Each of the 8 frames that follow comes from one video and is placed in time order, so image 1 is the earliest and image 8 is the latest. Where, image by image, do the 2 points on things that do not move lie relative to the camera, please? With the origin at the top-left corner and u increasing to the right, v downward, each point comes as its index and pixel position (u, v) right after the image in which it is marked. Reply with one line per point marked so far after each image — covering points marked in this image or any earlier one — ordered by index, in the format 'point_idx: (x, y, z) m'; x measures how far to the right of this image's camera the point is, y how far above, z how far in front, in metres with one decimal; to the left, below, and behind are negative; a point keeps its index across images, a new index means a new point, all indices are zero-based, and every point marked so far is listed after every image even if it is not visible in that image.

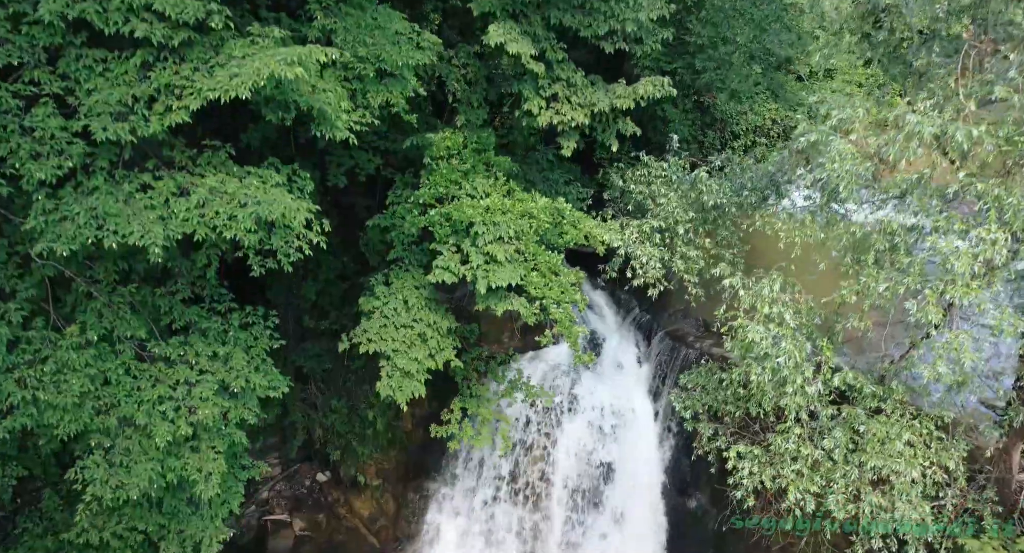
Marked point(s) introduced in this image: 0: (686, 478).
0: (+3.1, -3.6, +11.6) m
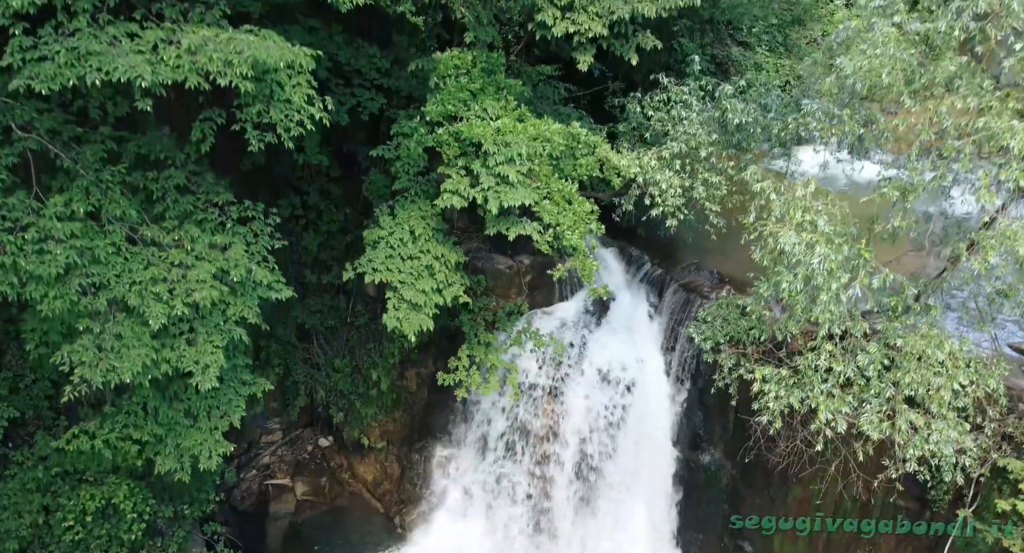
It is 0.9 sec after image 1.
0: (+3.3, -2.7, +11.3) m
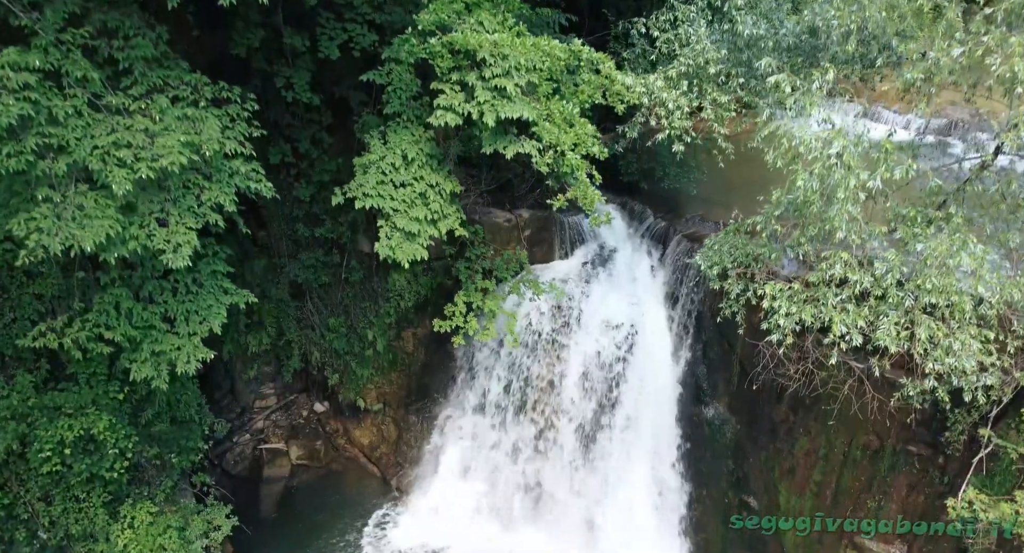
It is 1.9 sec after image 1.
0: (+3.2, -1.8, +11.0) m
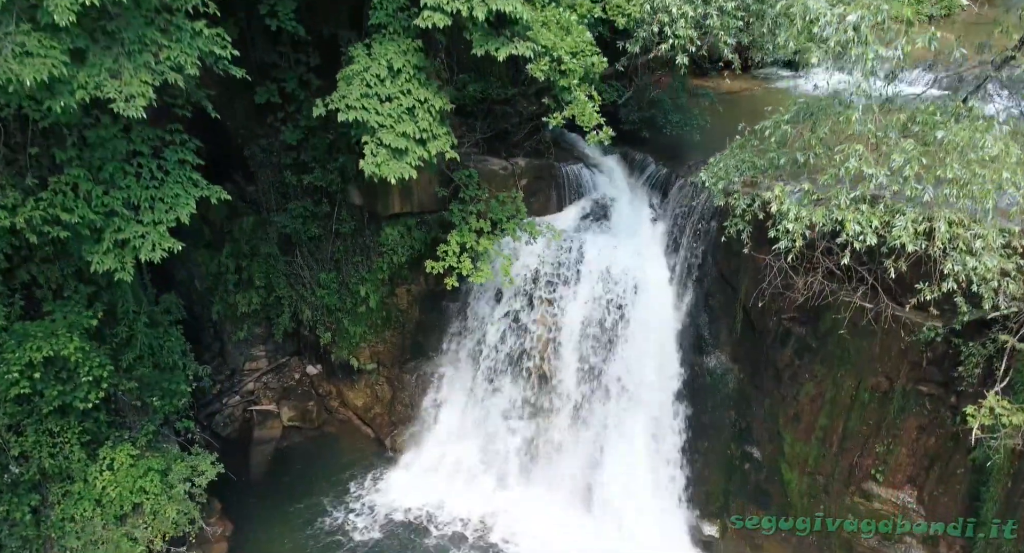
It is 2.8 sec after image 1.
0: (+3.2, -1.0, +10.6) m
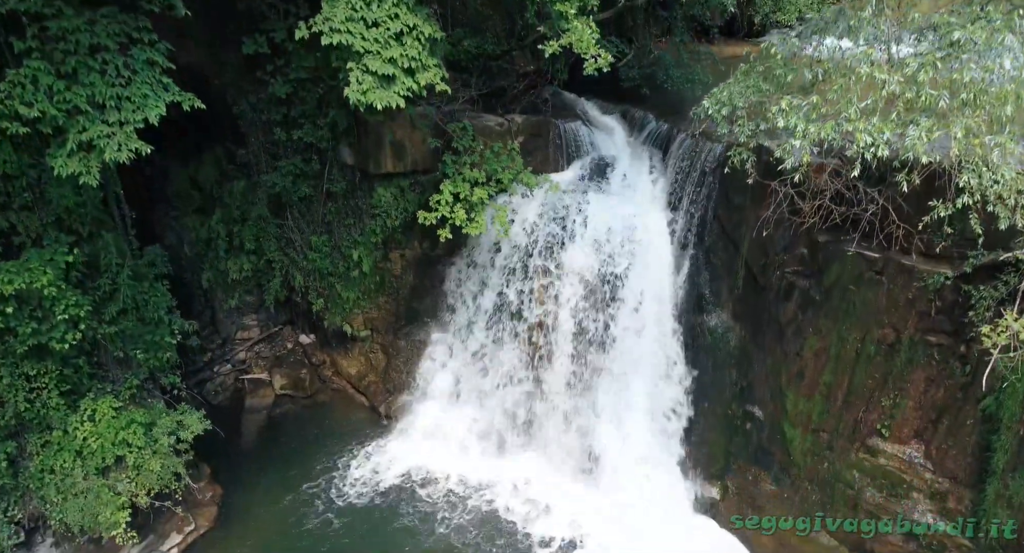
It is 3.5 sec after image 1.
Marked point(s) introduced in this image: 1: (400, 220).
0: (+3.1, -0.3, +10.3) m
1: (-2.1, +1.1, +11.8) m
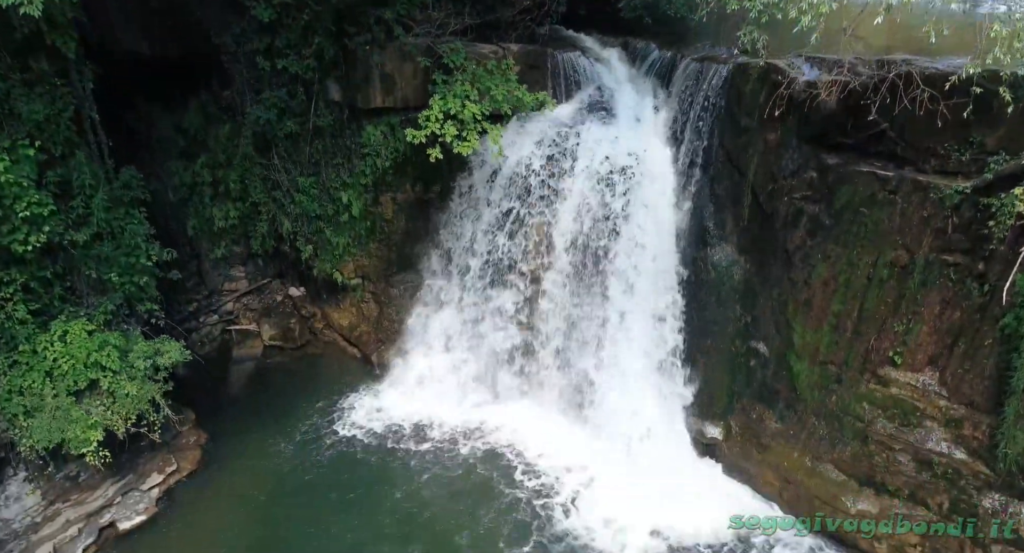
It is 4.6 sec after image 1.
0: (+3.0, +0.8, +9.9) m
1: (-2.2, +2.1, +11.4) m
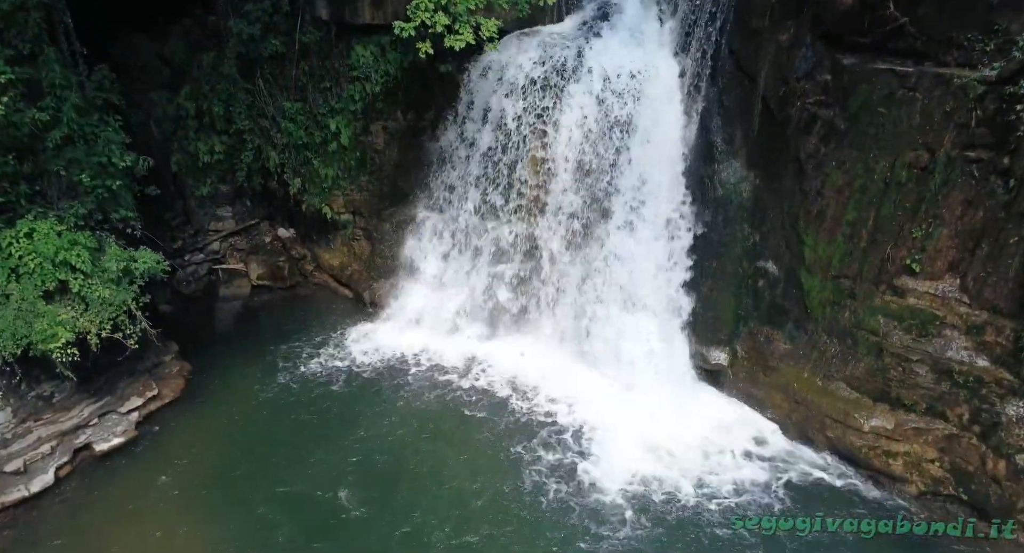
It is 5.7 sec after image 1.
0: (+3.0, +2.0, +9.5) m
1: (-2.2, +3.3, +10.9) m
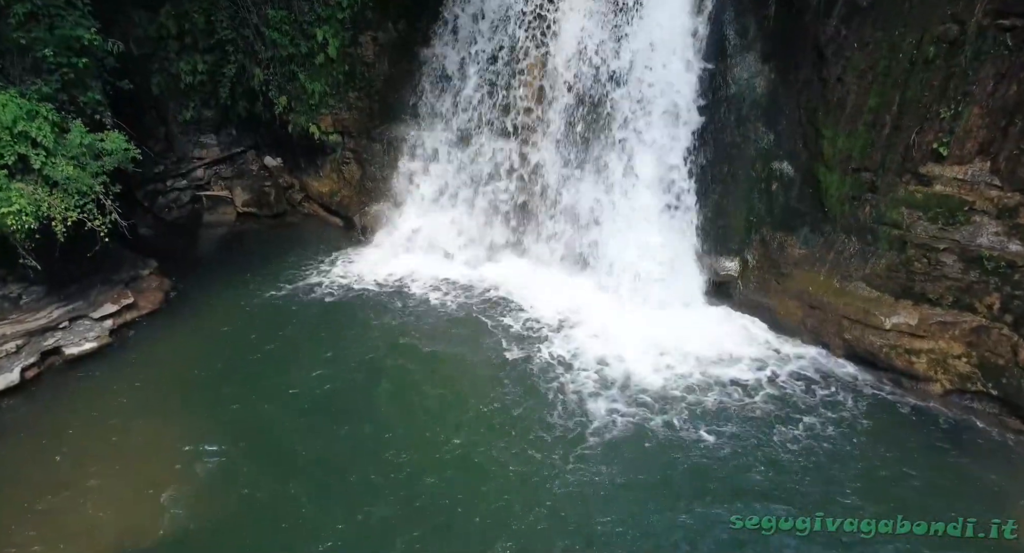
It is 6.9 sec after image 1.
0: (+3.0, +3.3, +8.9) m
1: (-2.3, +4.7, +10.2) m
